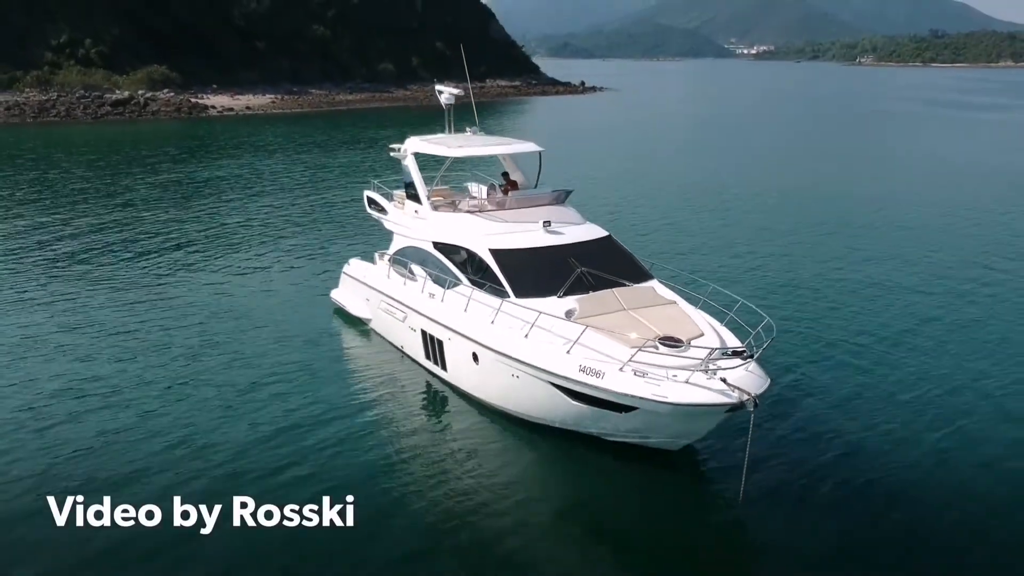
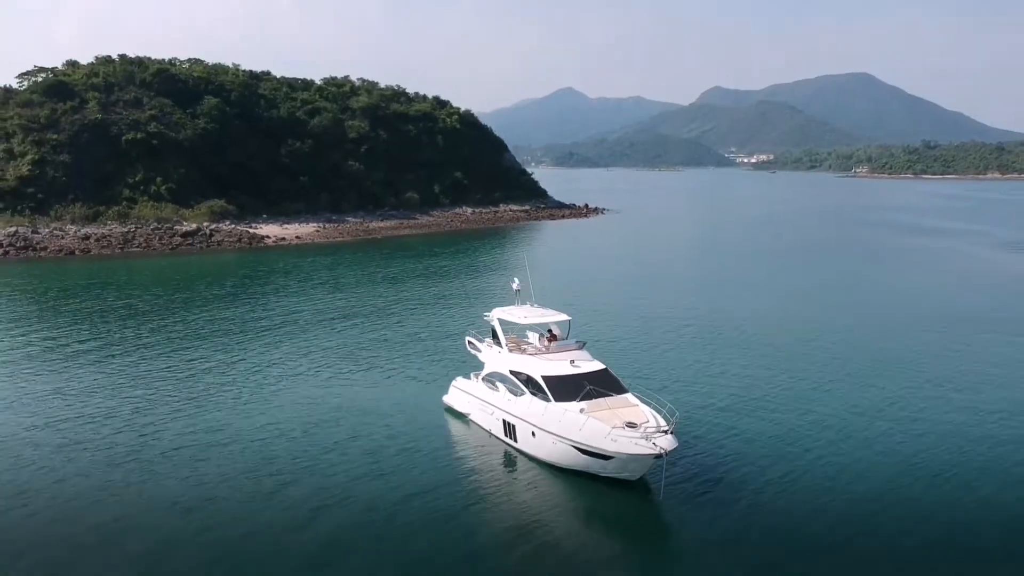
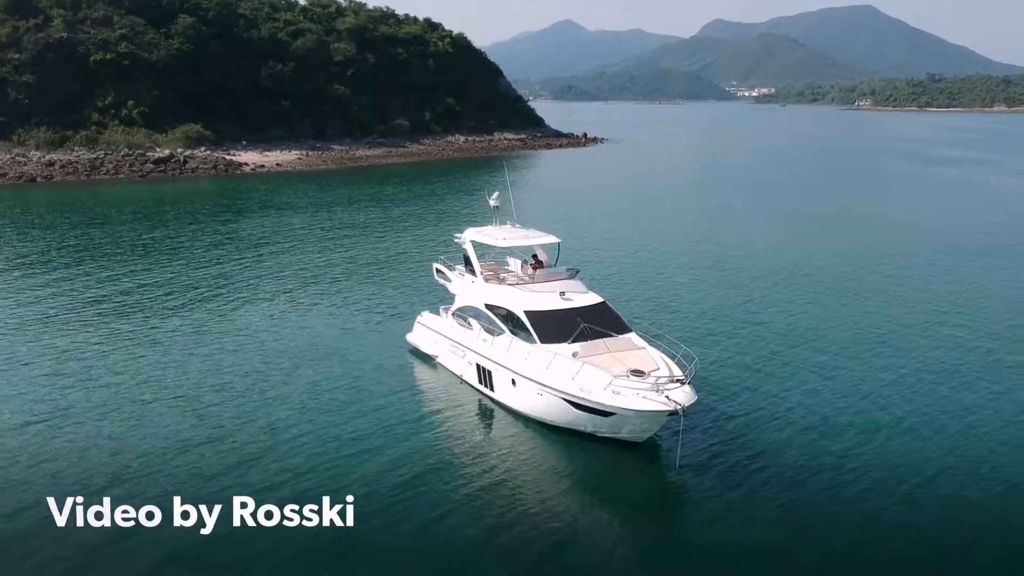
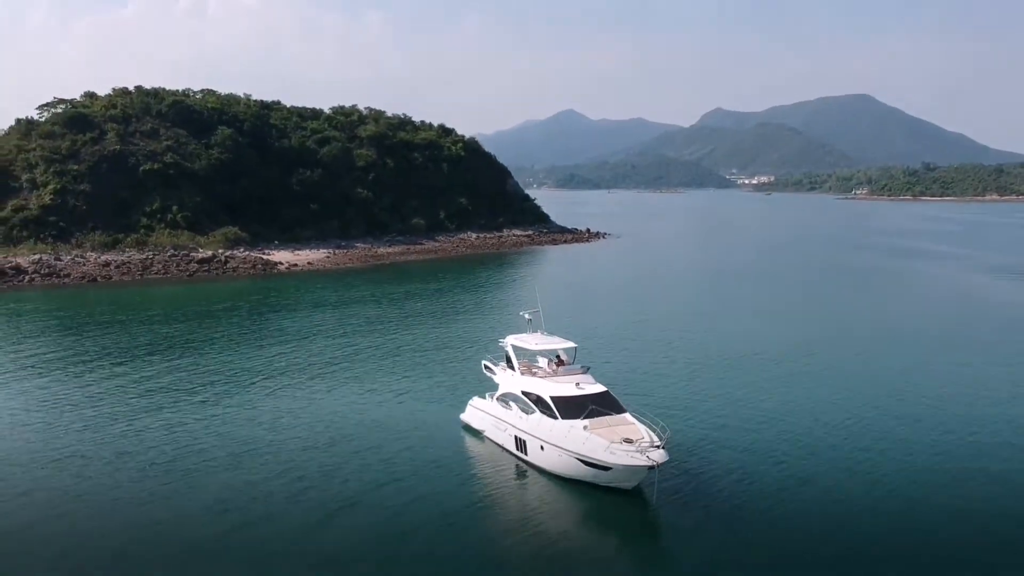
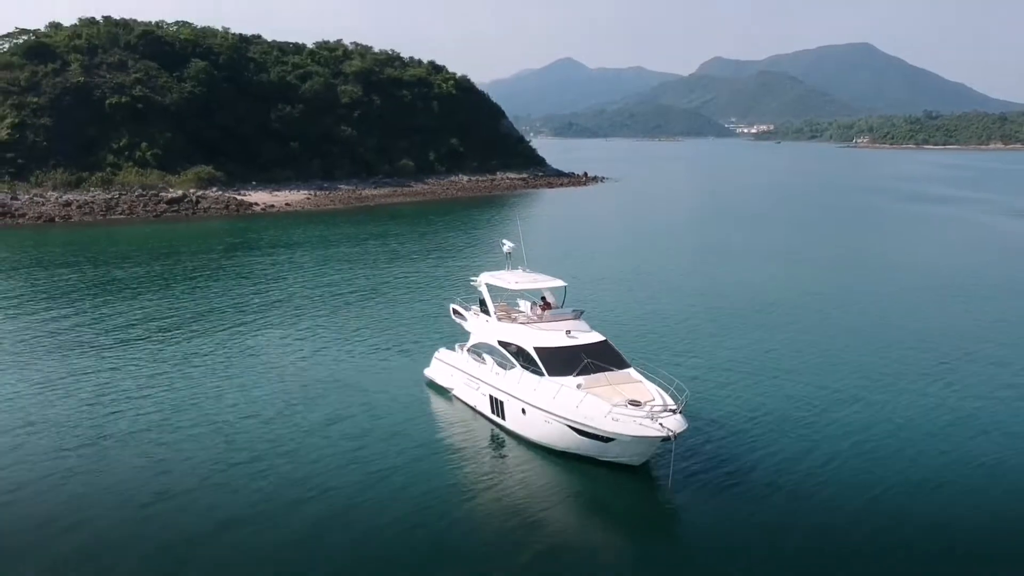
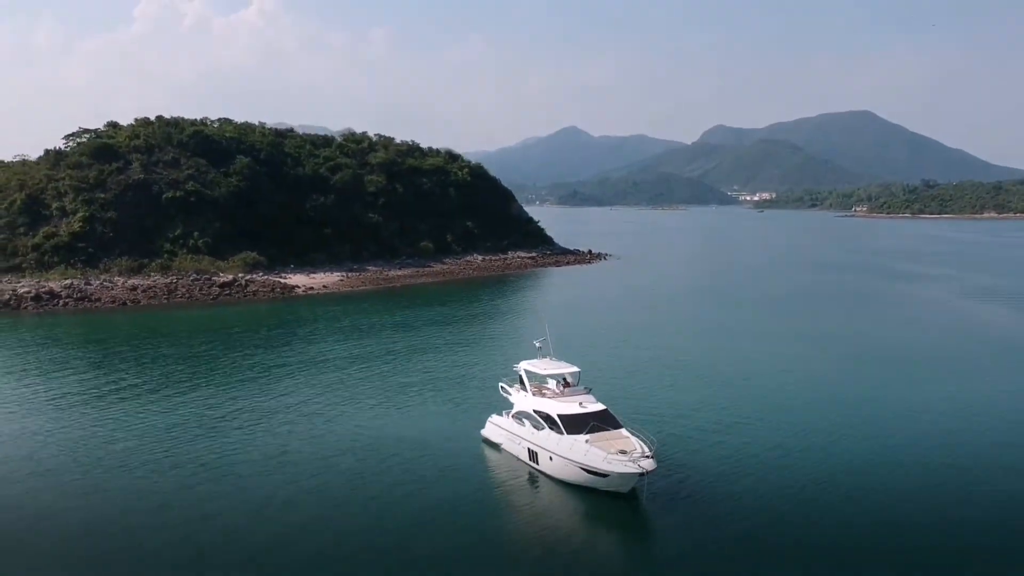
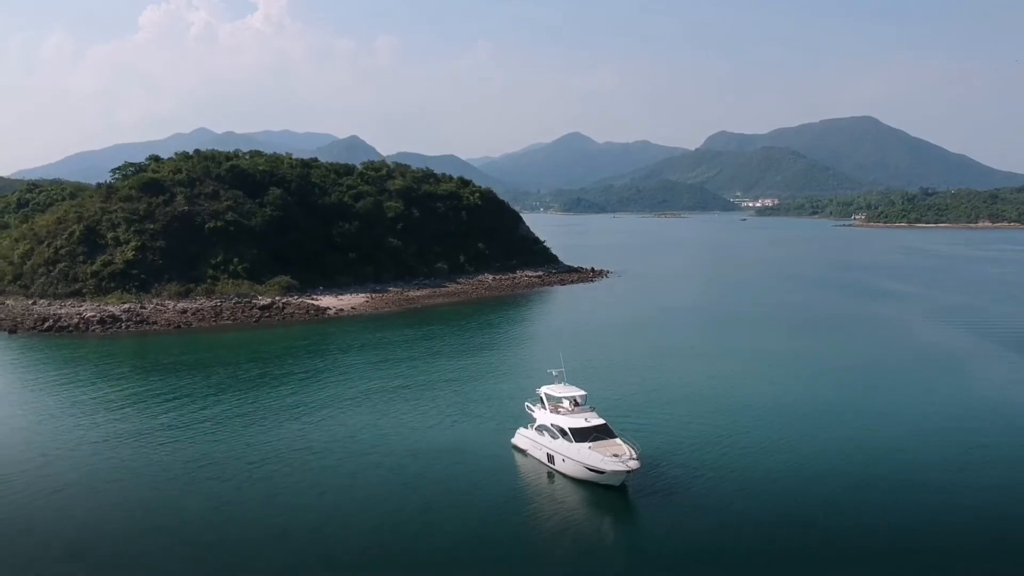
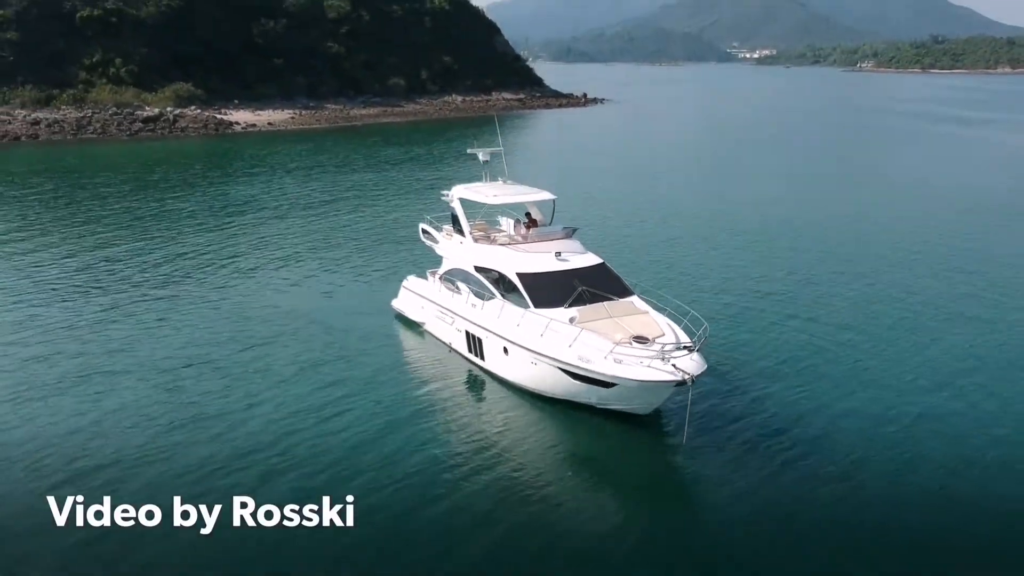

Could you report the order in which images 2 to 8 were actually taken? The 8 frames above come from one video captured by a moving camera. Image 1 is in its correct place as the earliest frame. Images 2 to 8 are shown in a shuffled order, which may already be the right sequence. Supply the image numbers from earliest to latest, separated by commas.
8, 3, 5, 2, 4, 6, 7
